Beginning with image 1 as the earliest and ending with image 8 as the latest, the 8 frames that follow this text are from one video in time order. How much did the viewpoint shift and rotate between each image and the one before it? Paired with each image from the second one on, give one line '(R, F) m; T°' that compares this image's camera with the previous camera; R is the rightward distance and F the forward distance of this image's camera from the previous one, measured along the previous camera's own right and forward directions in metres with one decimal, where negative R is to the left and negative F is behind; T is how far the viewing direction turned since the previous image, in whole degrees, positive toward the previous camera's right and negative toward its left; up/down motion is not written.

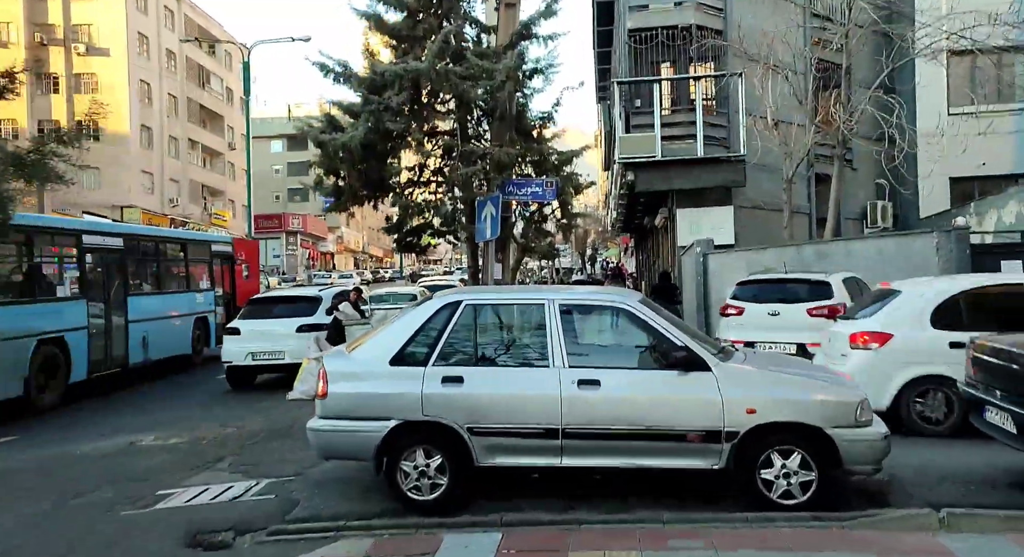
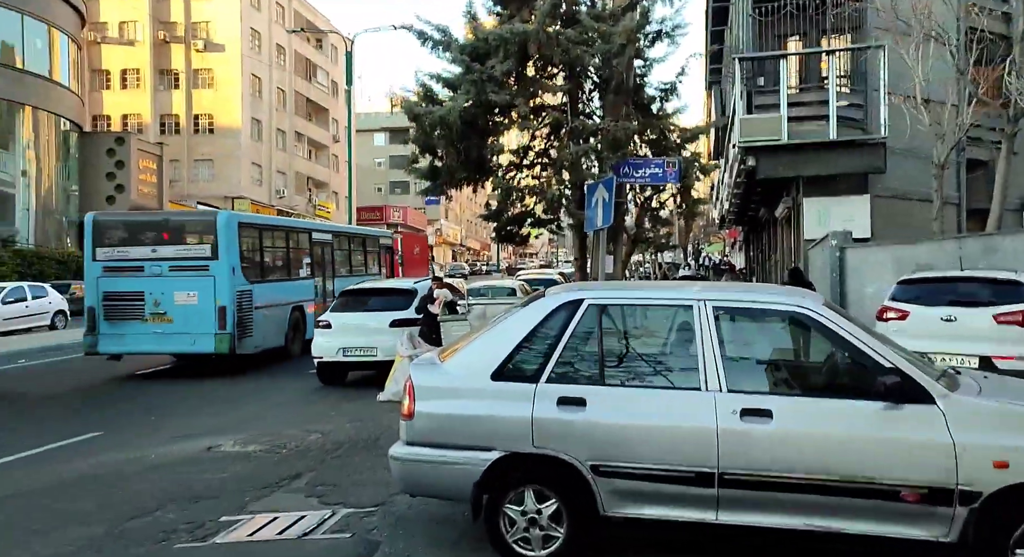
(-0.2, +1.0) m; -6°
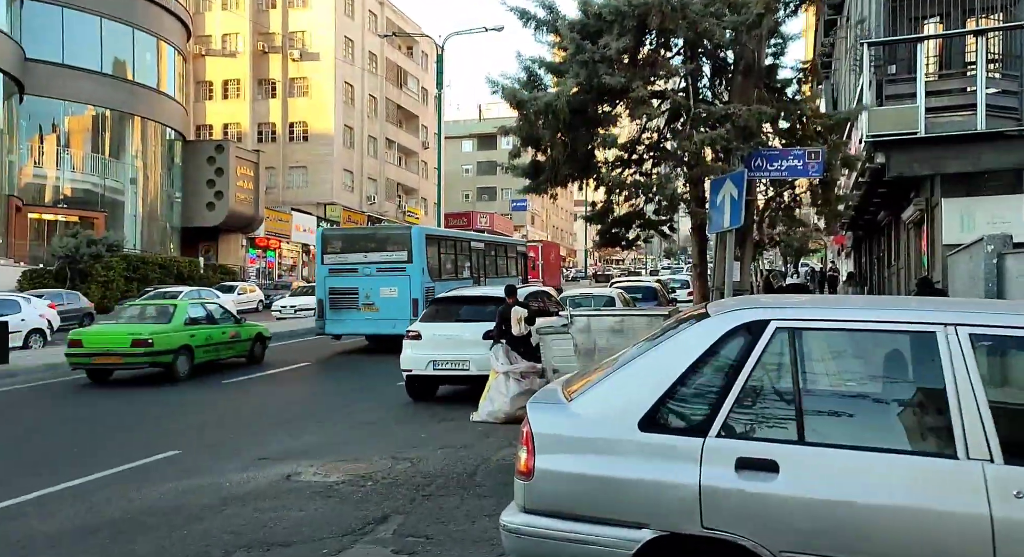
(-0.2, +0.9) m; -6°
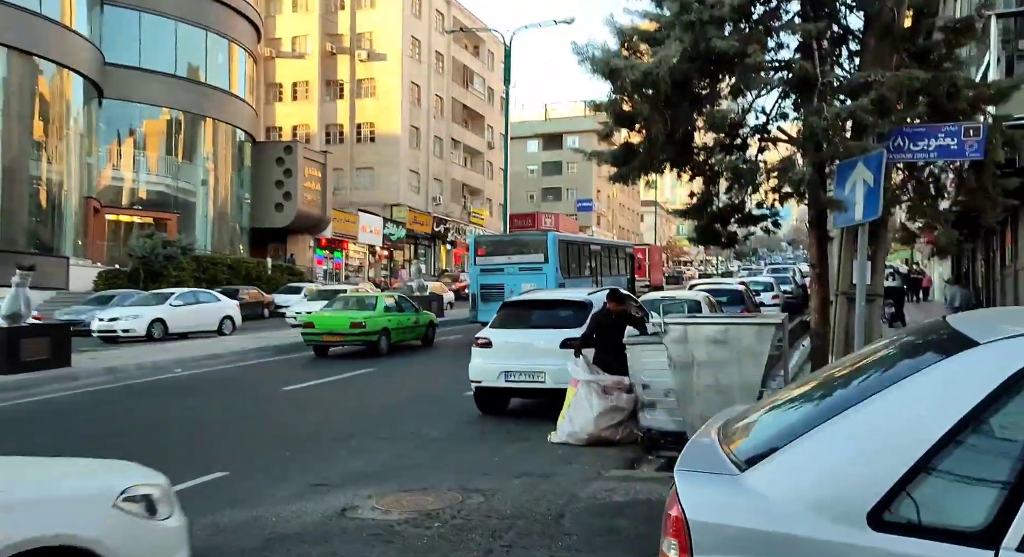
(-0.2, +1.0) m; -4°
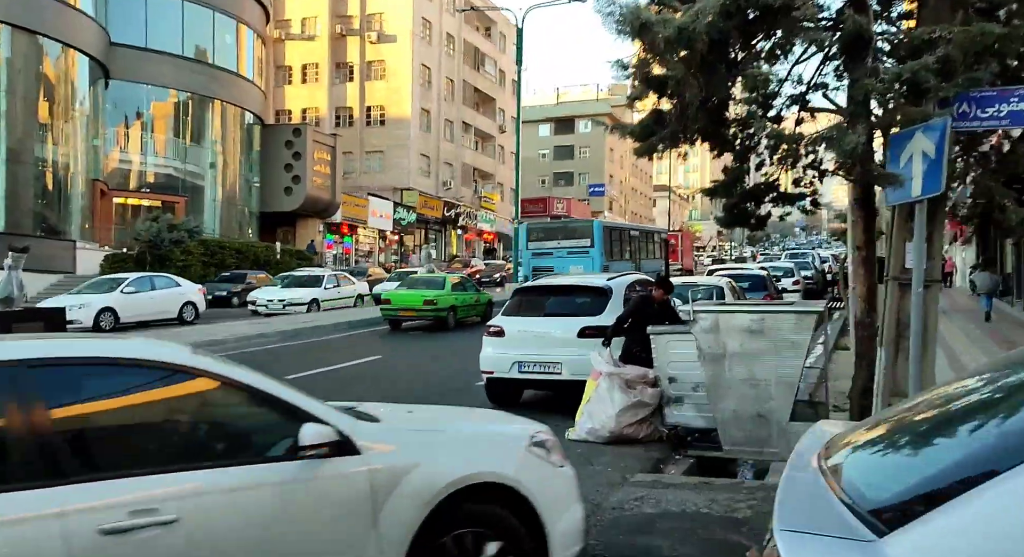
(0.0, +0.6) m; -1°
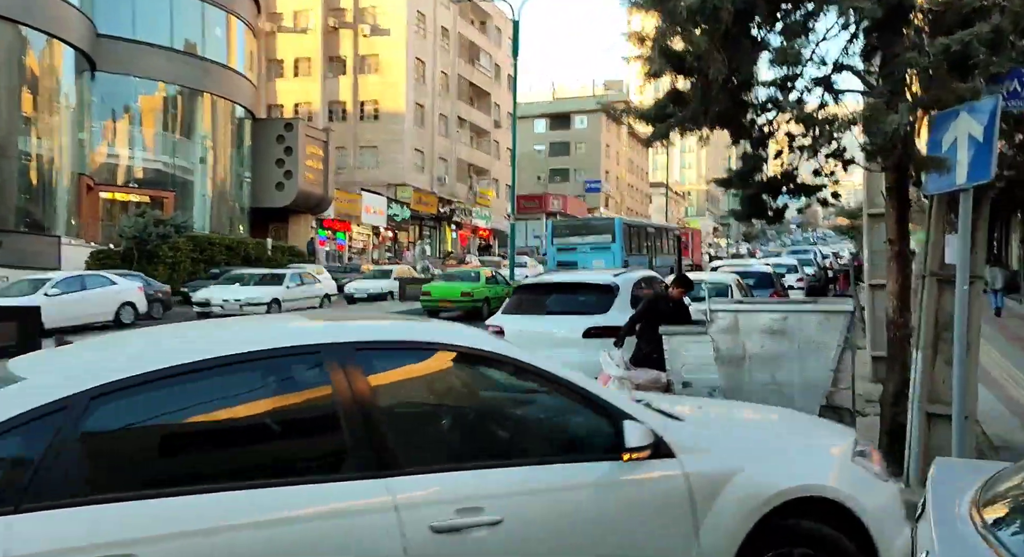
(0.0, +0.6) m; 0°
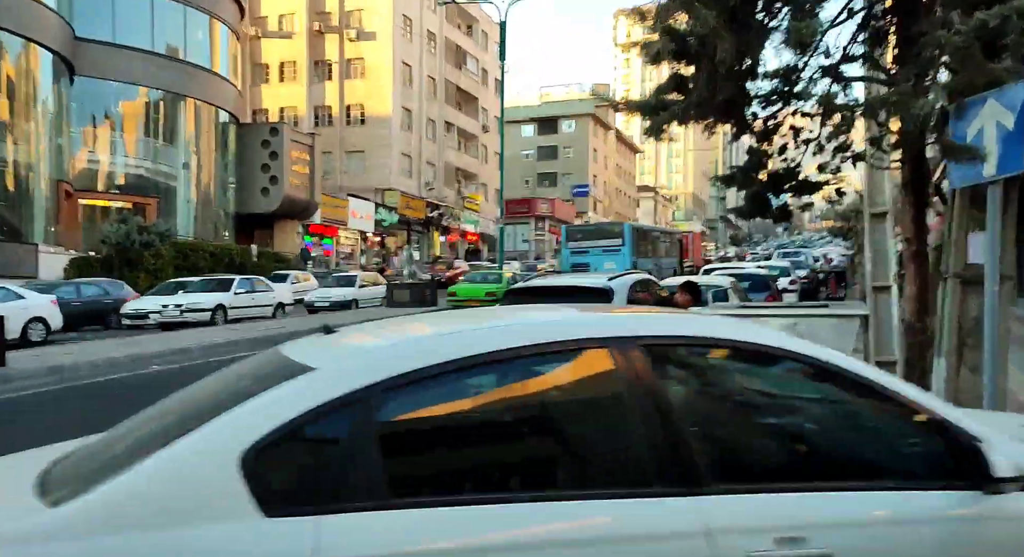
(0.0, +0.4) m; +1°
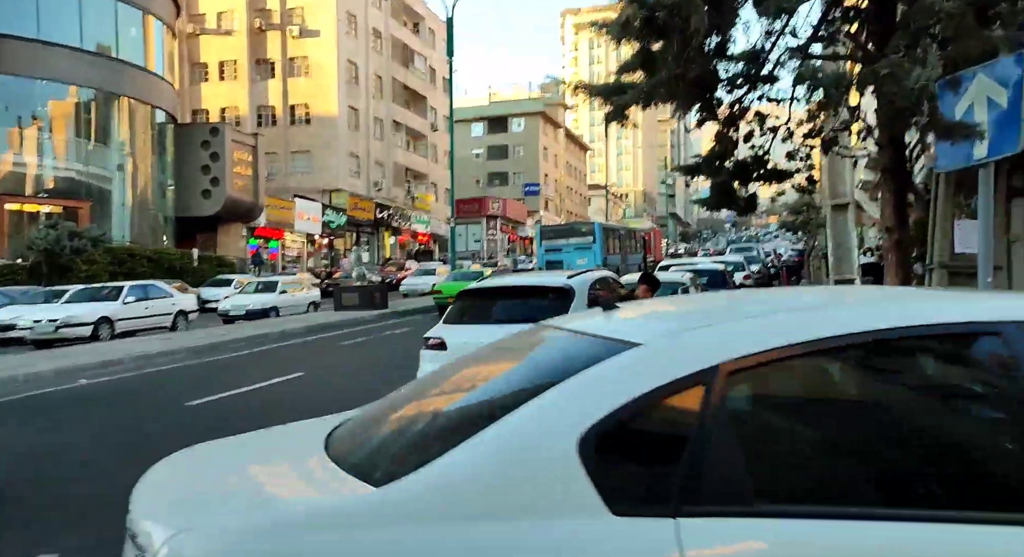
(0.0, +0.7) m; +3°
